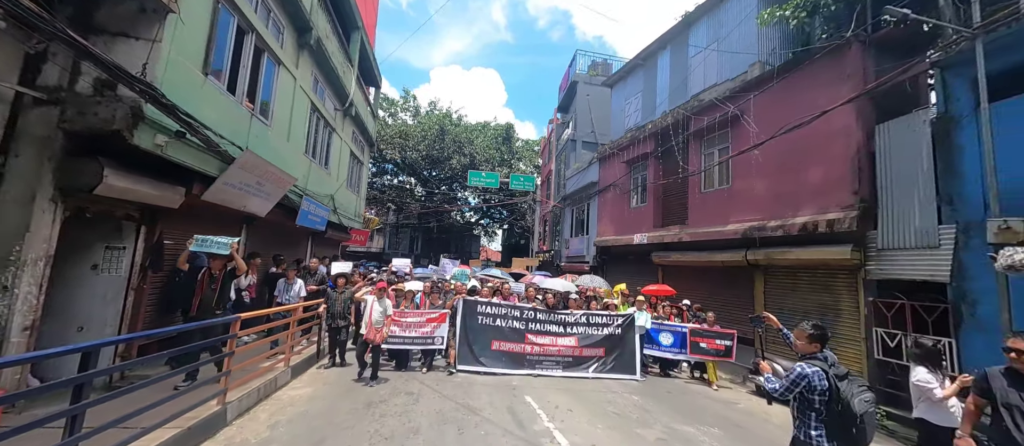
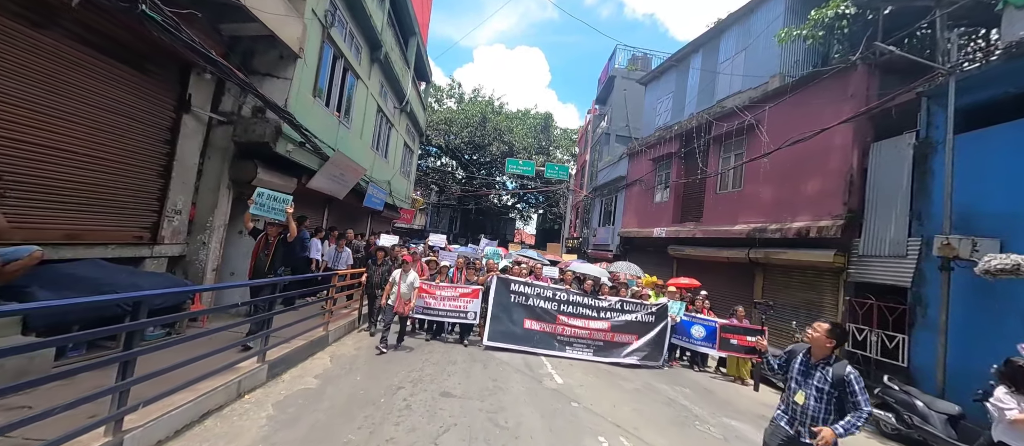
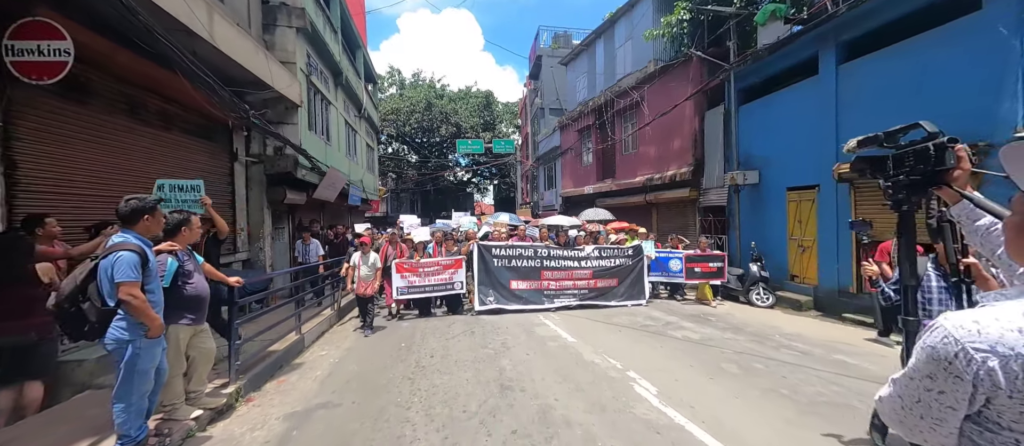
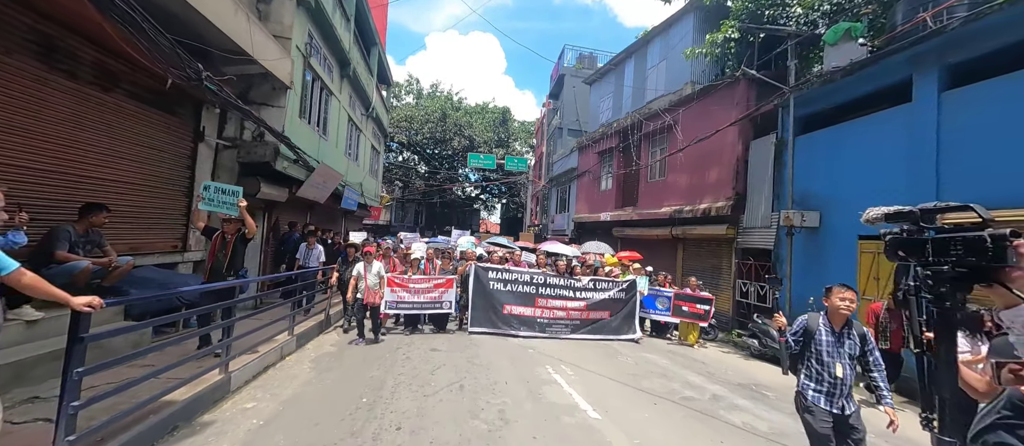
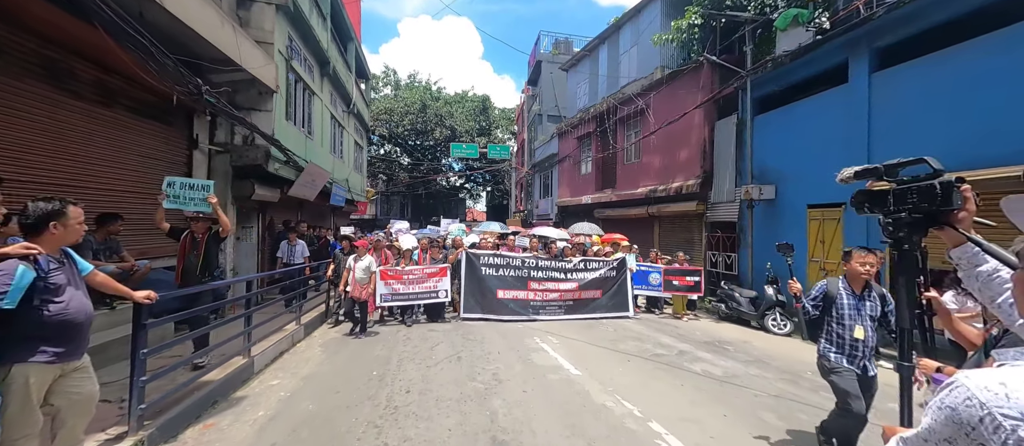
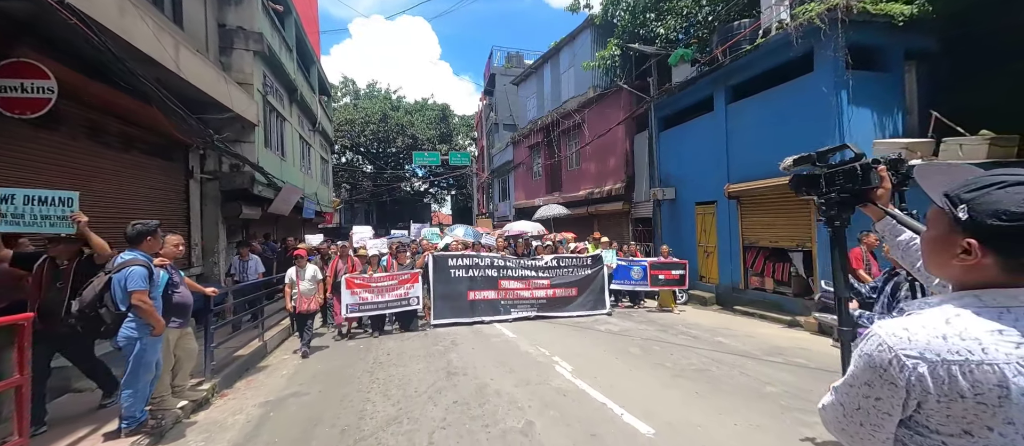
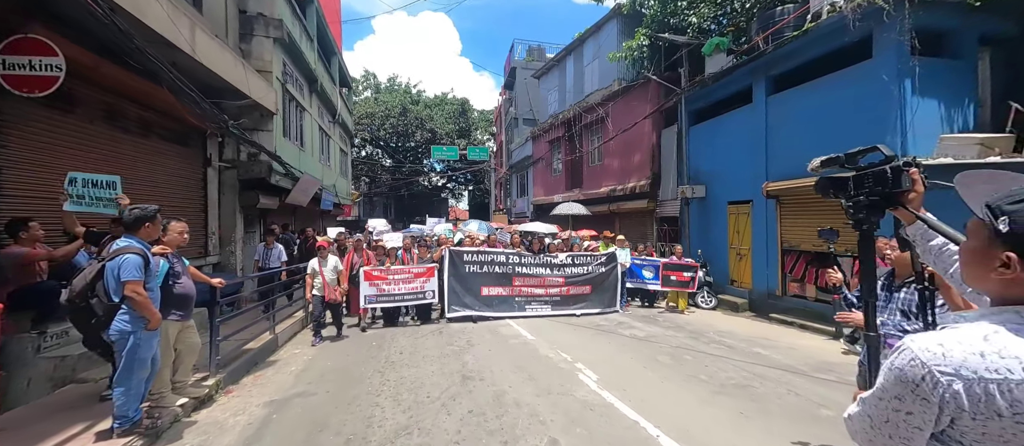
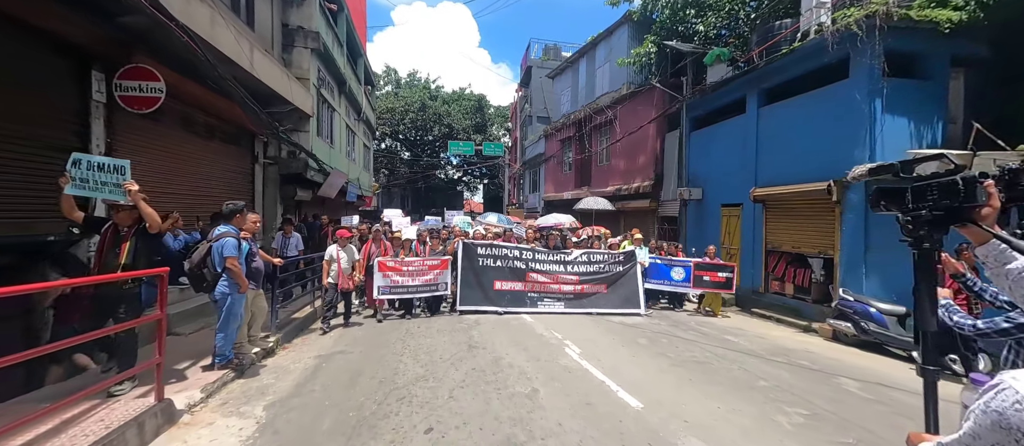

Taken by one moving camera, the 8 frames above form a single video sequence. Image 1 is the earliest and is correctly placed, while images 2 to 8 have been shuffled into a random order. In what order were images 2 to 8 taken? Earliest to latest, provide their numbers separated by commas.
2, 4, 5, 3, 7, 6, 8
